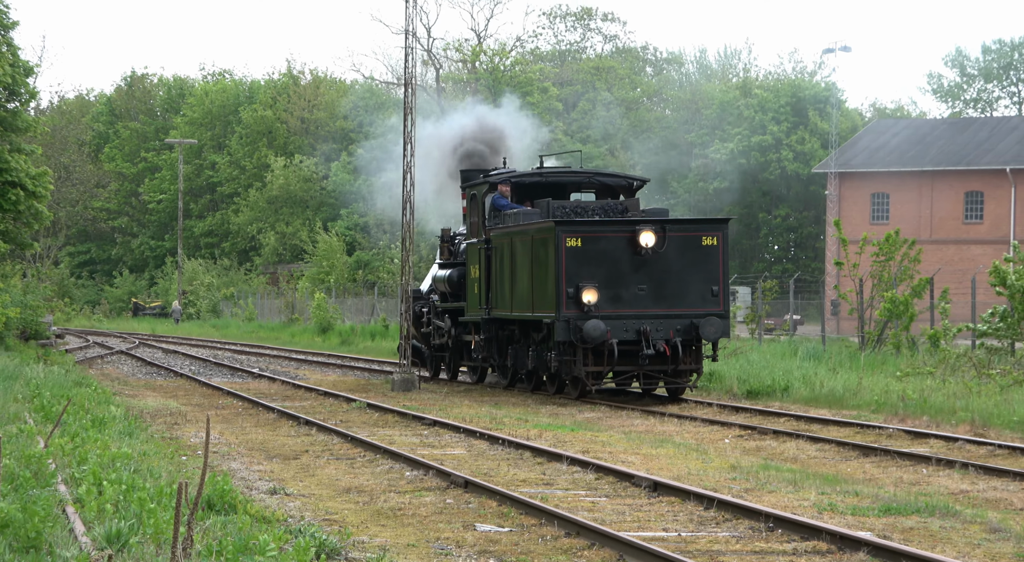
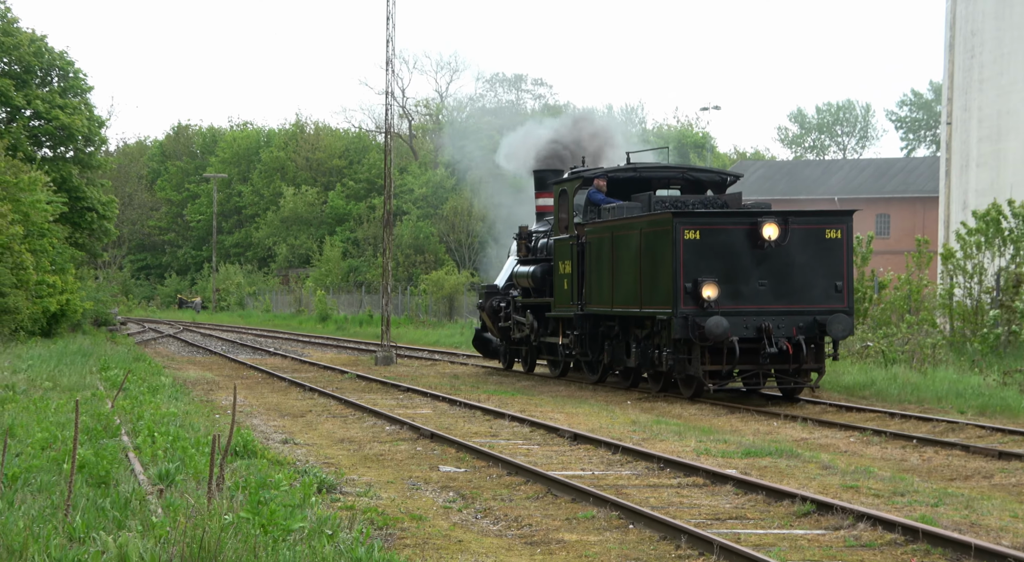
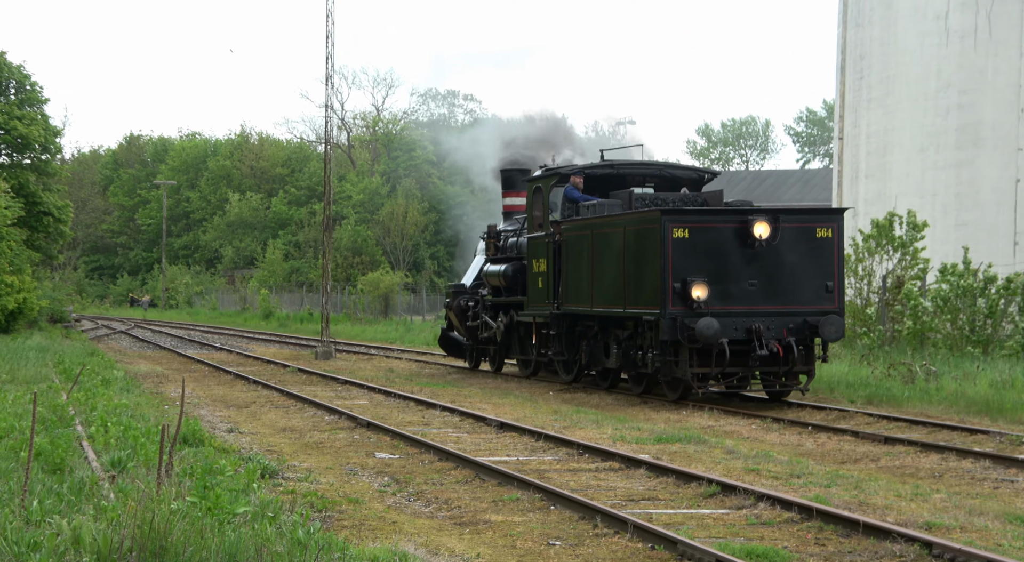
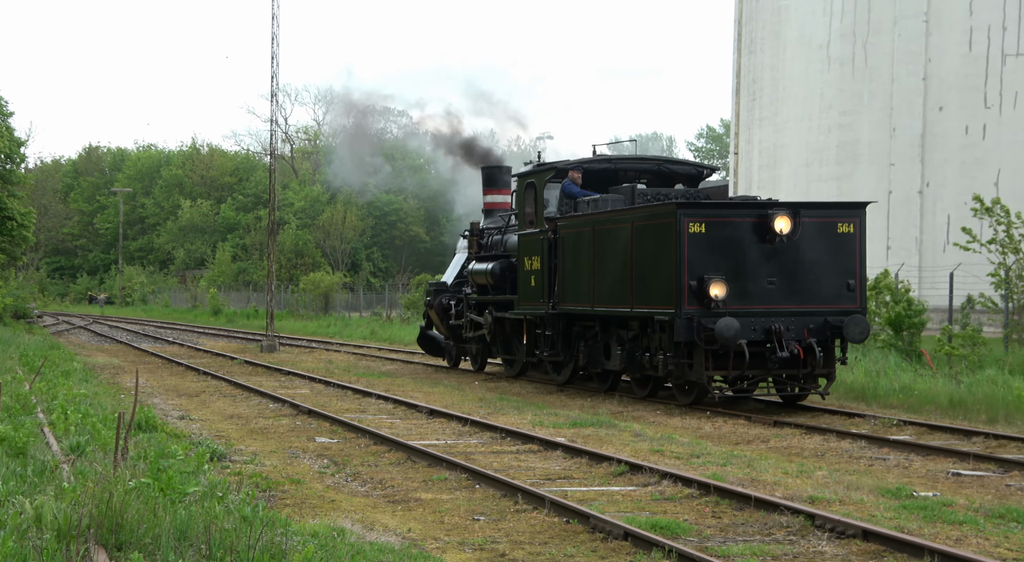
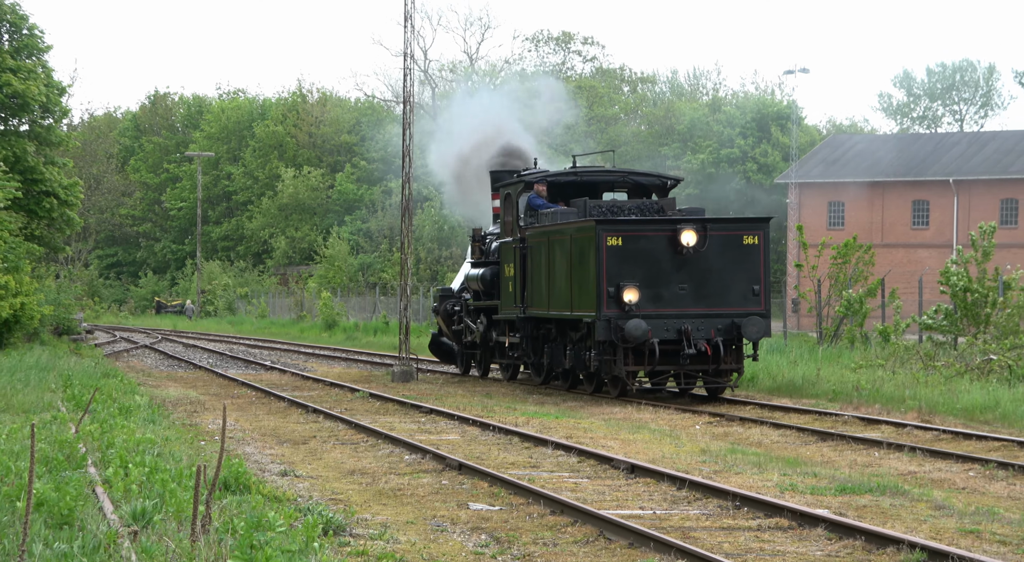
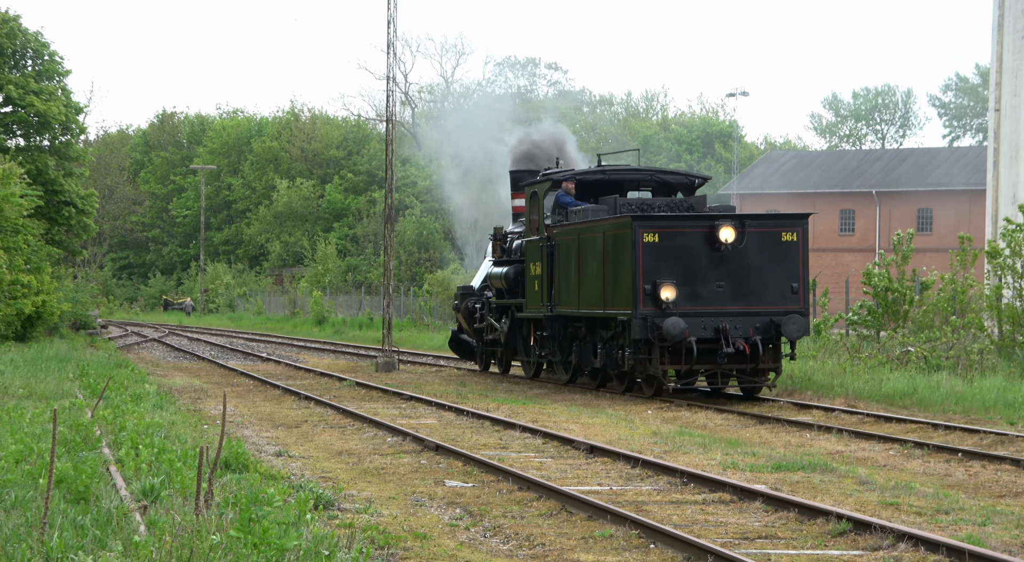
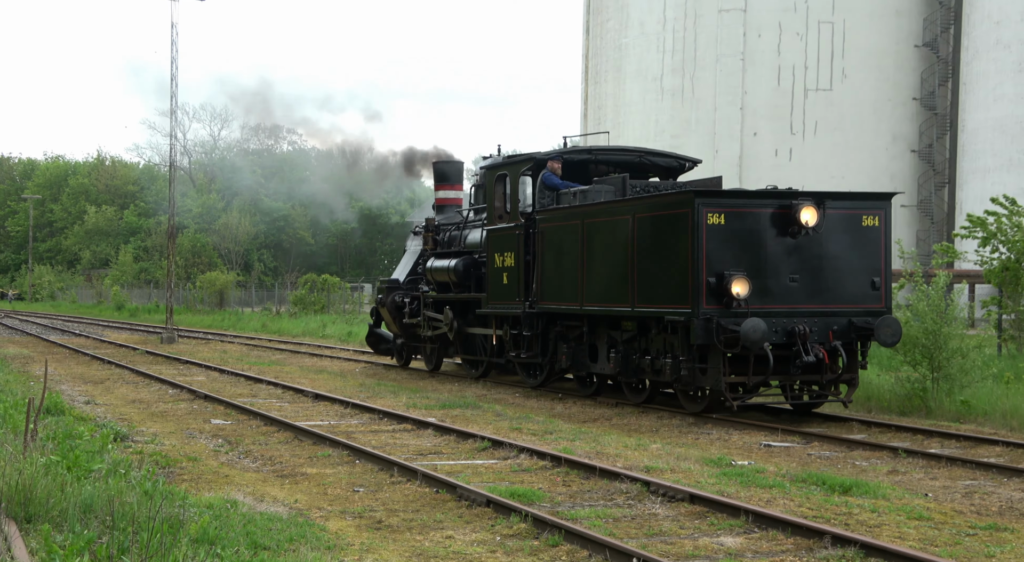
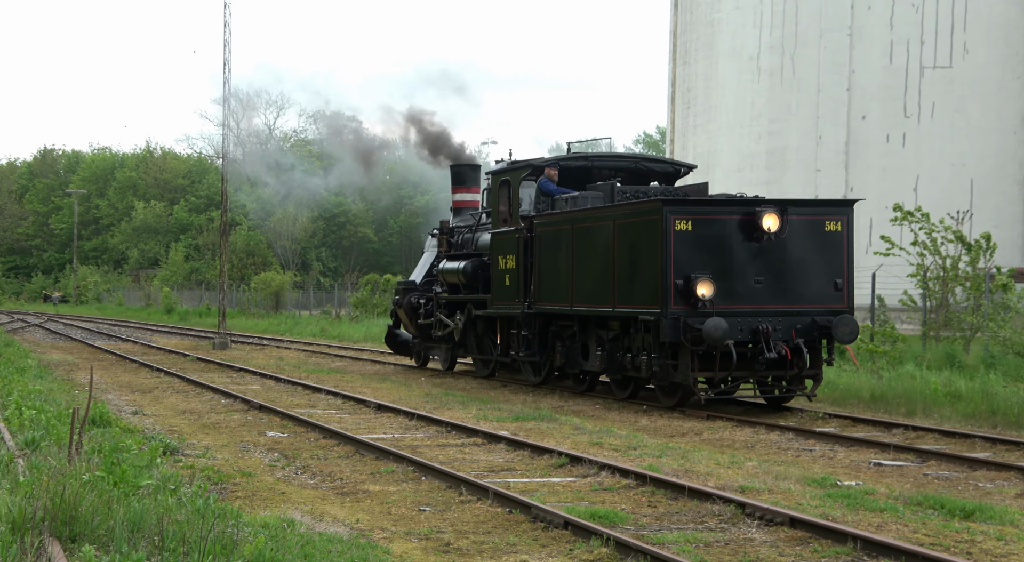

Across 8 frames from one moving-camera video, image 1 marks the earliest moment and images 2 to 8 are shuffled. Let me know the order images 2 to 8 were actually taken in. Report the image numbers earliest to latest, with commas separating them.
5, 6, 2, 3, 4, 8, 7
